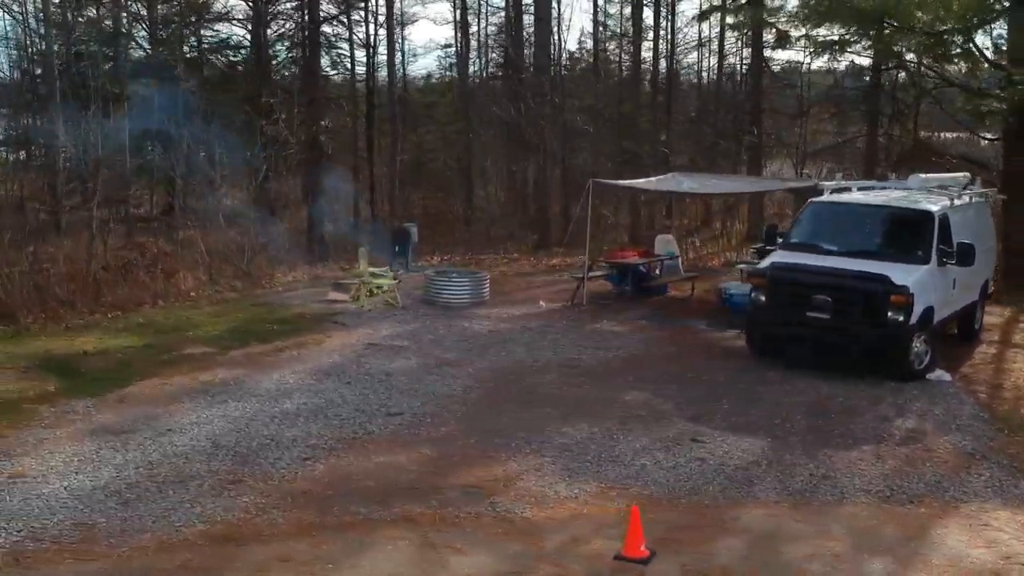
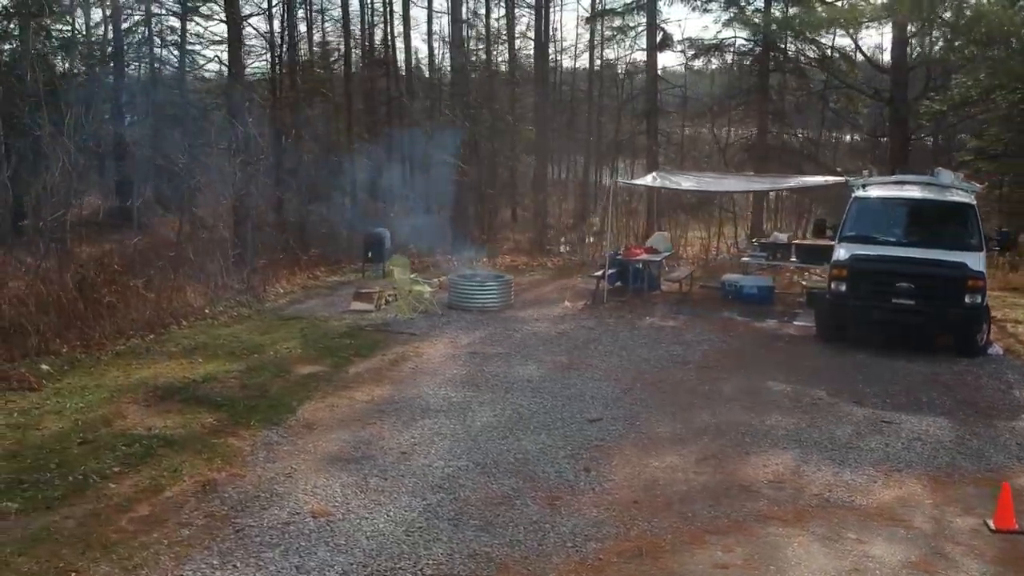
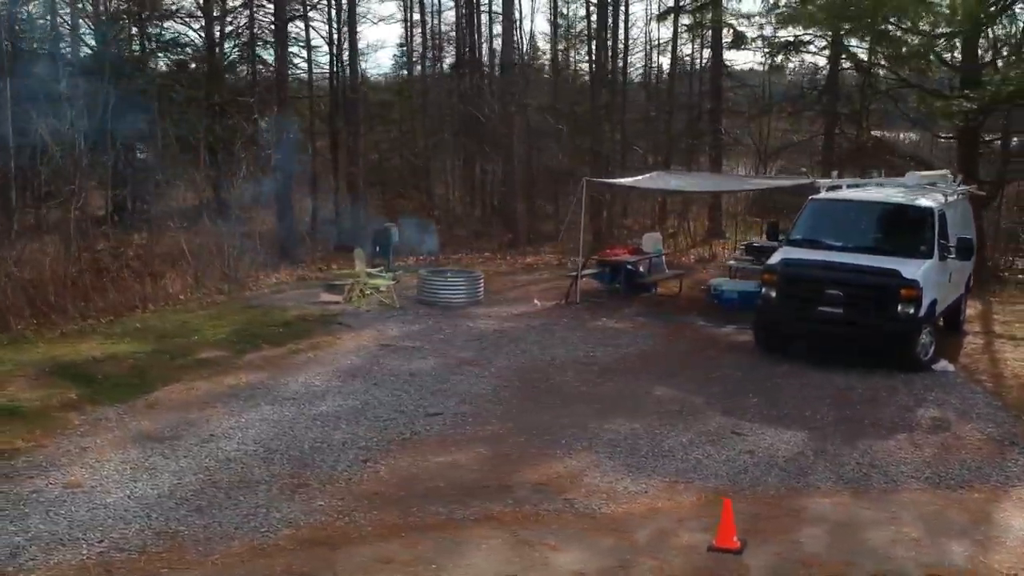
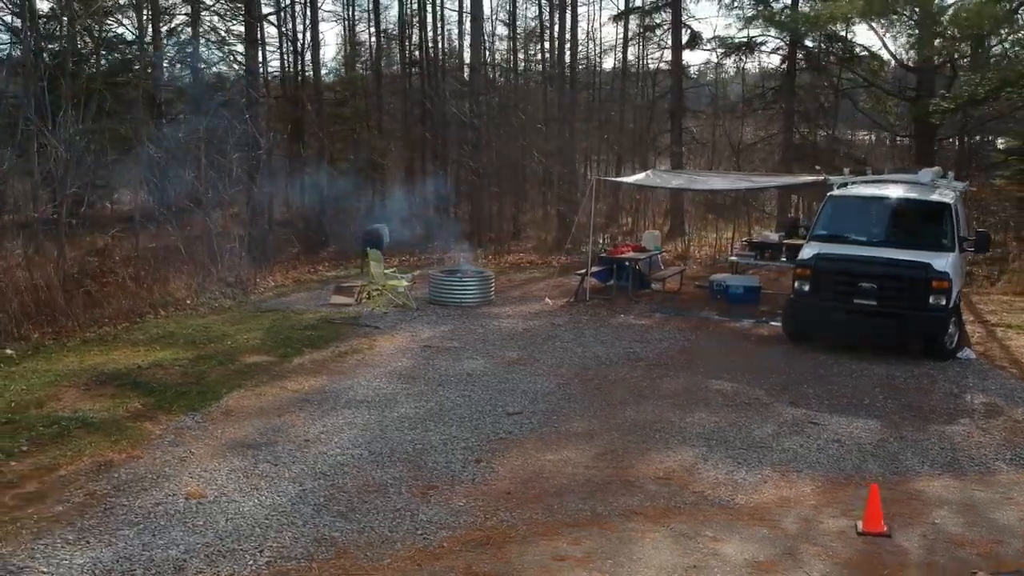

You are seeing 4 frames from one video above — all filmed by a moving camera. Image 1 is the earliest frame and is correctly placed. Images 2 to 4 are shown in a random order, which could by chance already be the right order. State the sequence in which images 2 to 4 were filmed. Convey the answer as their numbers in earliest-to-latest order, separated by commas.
3, 4, 2
